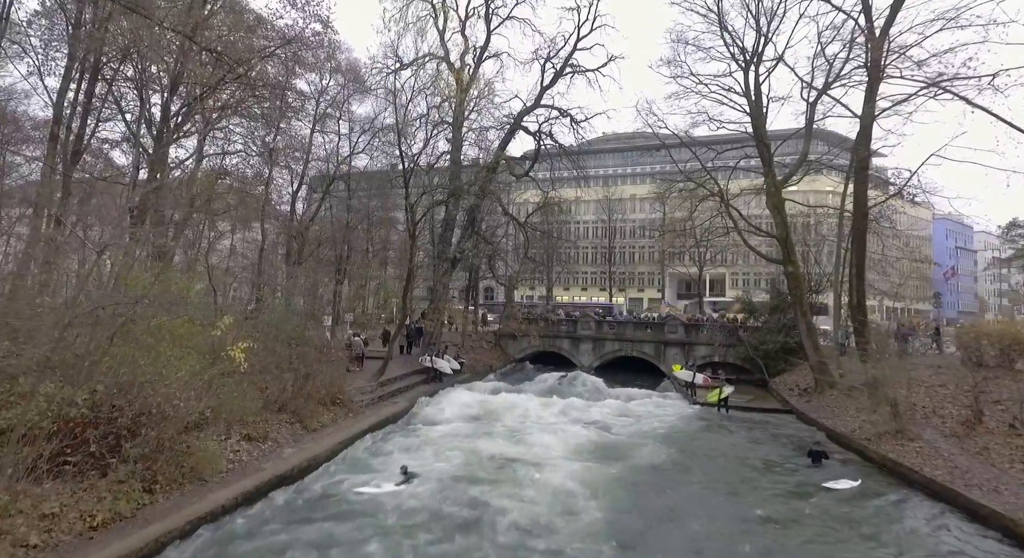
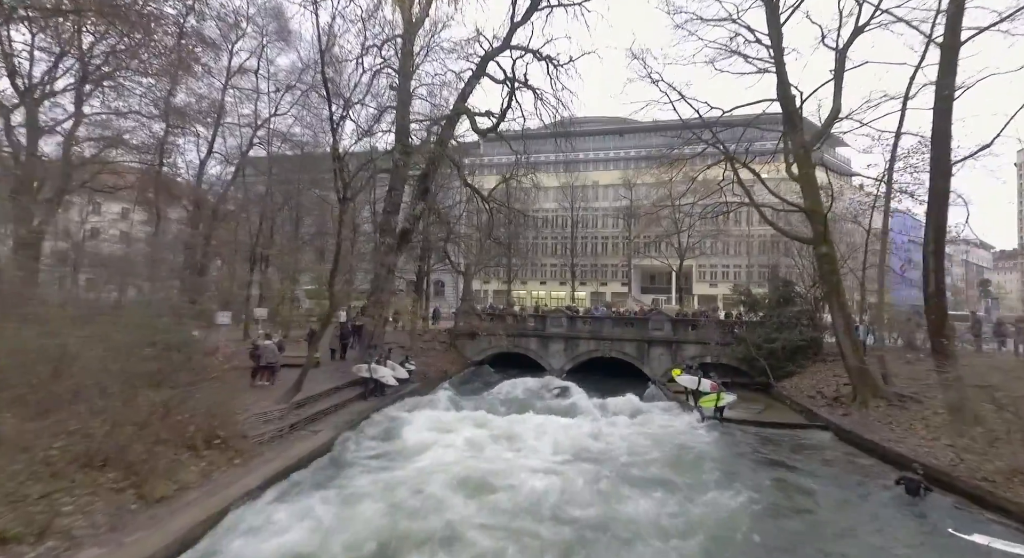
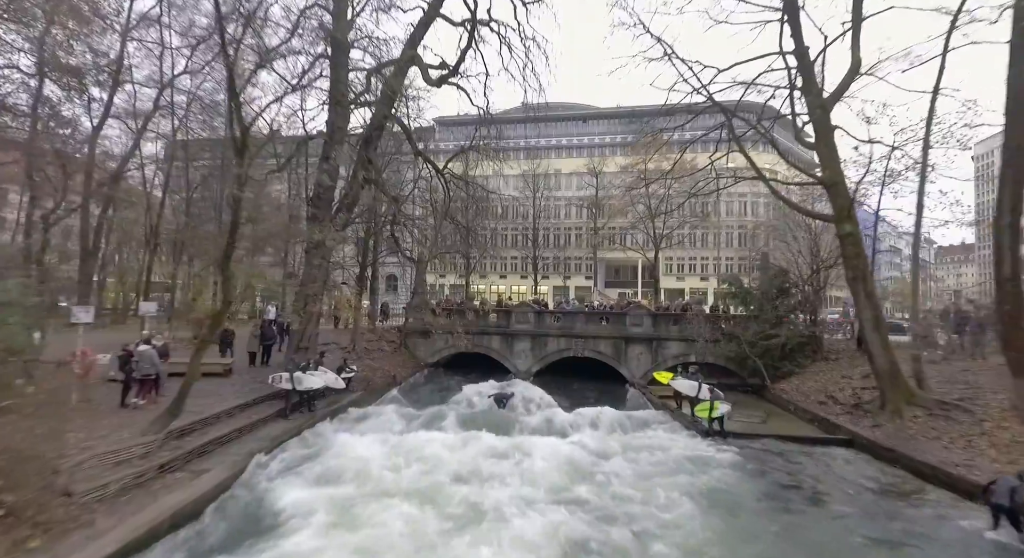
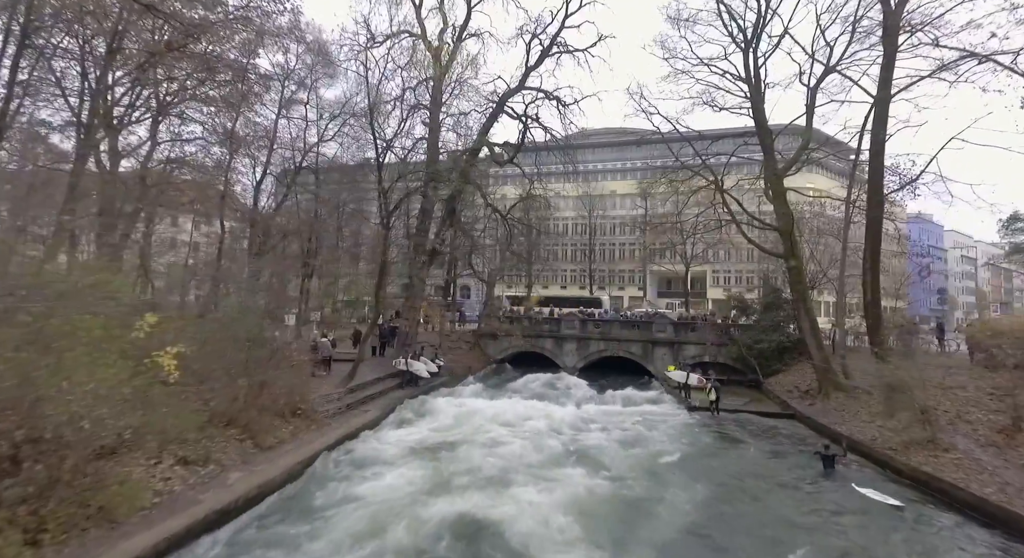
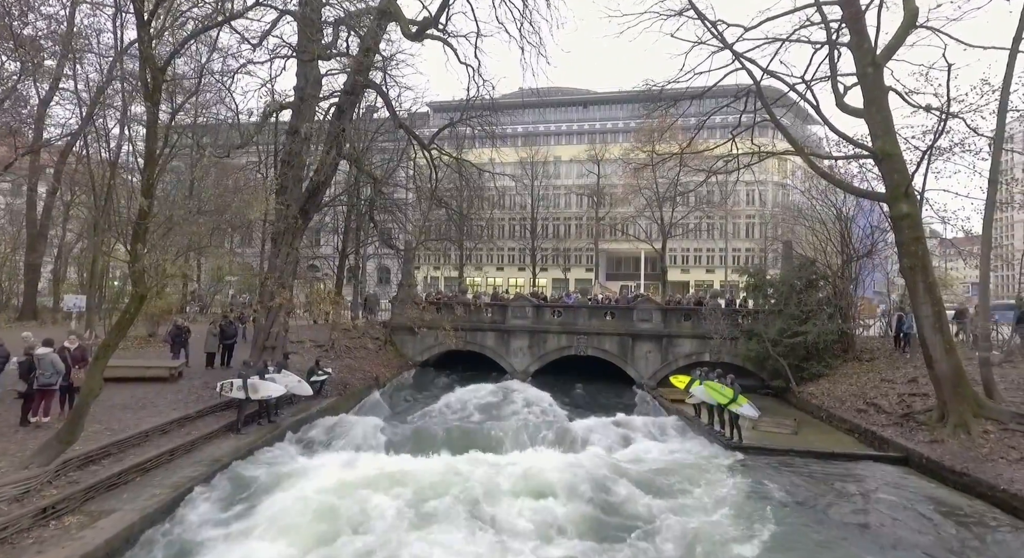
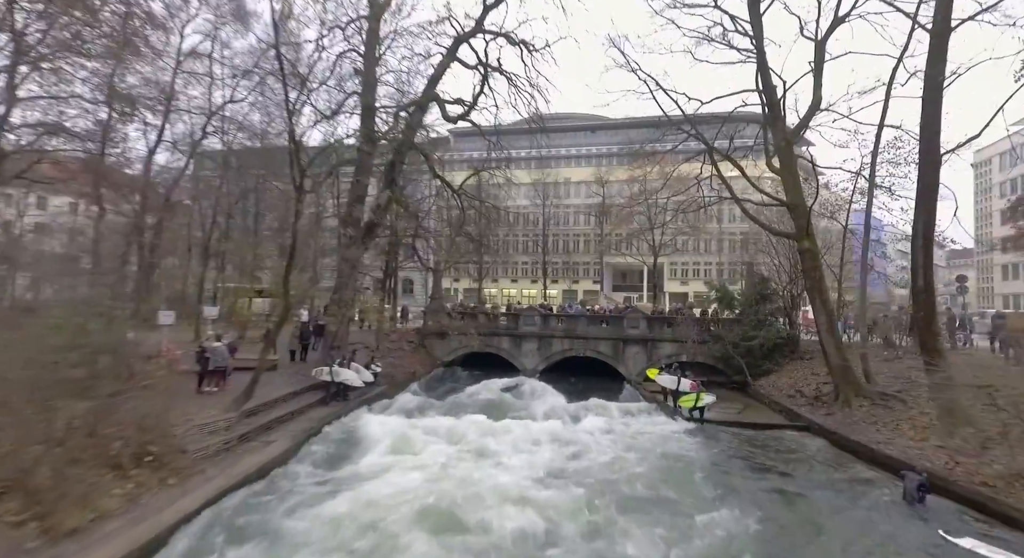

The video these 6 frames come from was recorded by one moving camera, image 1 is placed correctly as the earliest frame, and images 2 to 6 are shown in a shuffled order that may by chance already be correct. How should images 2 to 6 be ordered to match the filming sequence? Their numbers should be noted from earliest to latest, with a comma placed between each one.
4, 2, 6, 3, 5
